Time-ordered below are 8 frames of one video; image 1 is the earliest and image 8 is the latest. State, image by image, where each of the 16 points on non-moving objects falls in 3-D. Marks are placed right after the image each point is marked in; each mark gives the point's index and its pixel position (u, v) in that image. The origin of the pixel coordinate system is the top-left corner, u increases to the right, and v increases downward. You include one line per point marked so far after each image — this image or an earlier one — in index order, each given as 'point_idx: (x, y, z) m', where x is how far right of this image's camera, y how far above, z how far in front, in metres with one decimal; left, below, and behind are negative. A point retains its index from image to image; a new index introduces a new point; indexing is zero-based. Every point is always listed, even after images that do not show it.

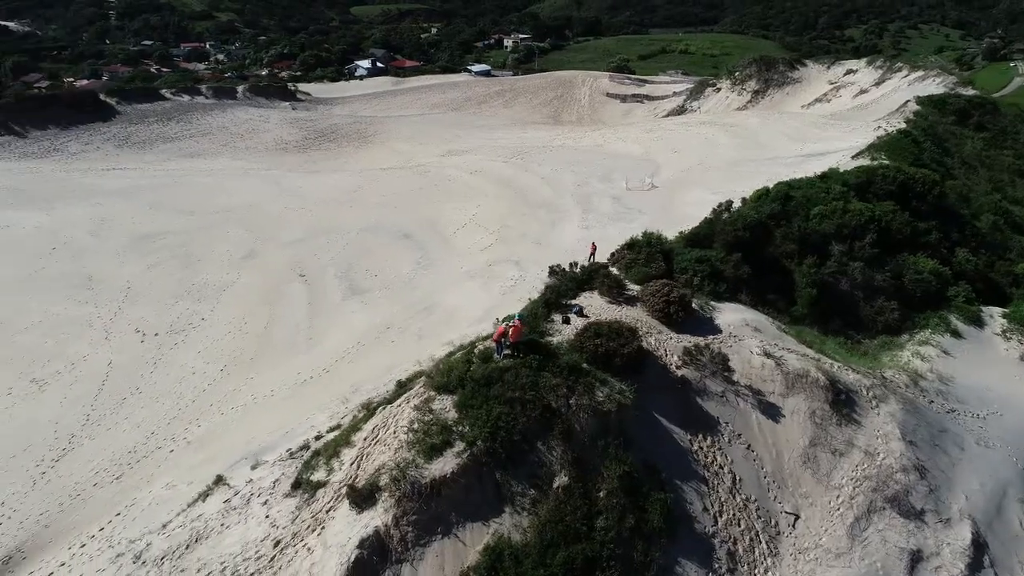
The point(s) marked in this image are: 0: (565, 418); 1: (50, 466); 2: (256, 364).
0: (+0.6, -1.6, +9.0) m
1: (-9.1, -3.5, +14.2) m
2: (-6.0, -1.8, +16.6) m
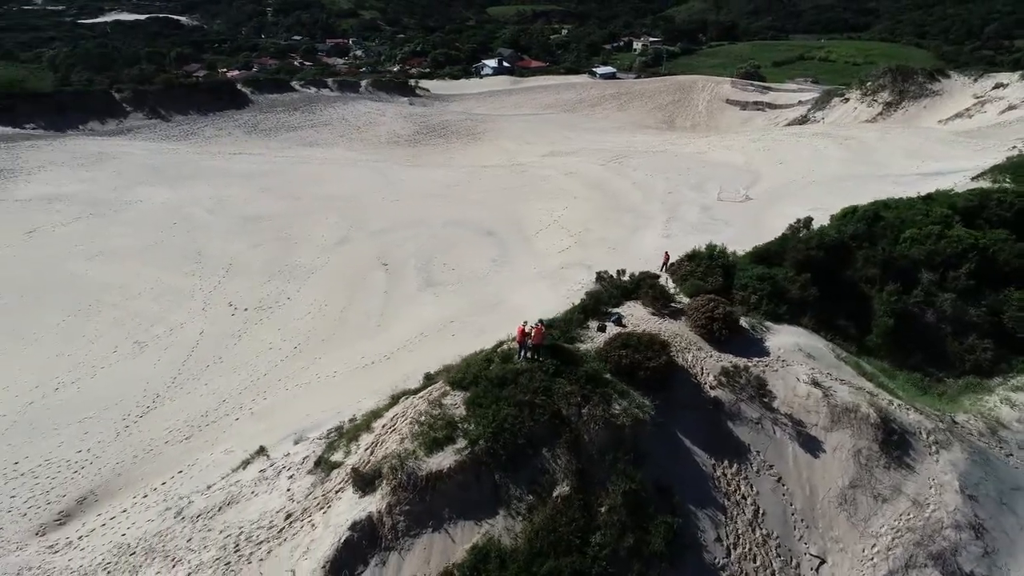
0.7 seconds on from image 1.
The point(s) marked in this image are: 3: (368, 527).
0: (+0.7, -1.7, +8.8) m
1: (-8.2, -2.9, +15.5) m
2: (-4.5, -1.4, +17.4) m
3: (-1.7, -2.7, +8.1) m
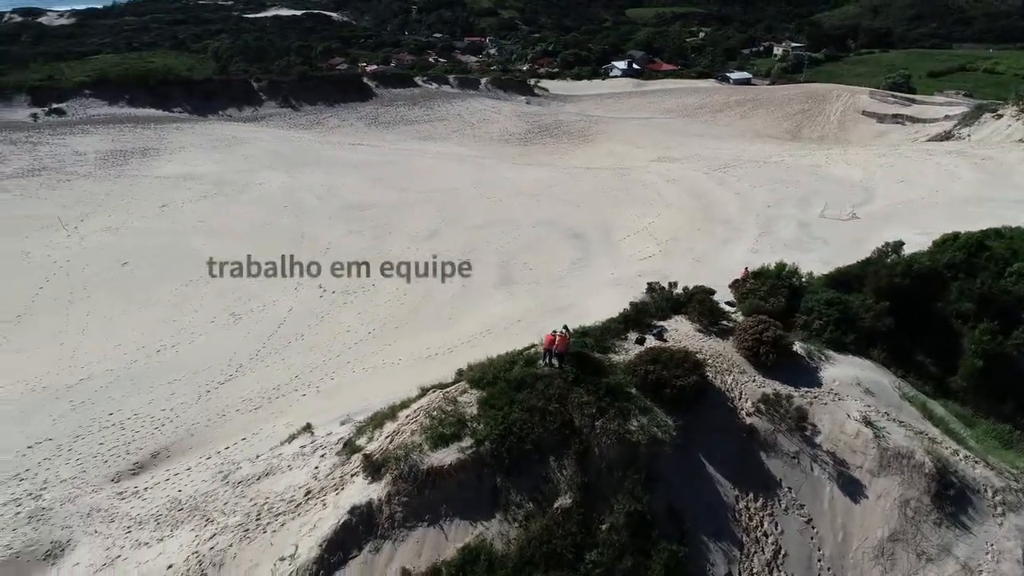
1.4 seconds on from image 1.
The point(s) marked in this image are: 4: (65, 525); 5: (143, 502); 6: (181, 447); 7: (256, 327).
0: (+0.9, -1.8, +8.6) m
1: (-6.9, -2.3, +16.6) m
2: (-2.9, -1.1, +17.9) m
3: (-1.7, -2.6, +8.3) m
4: (-7.4, -3.9, +11.9) m
5: (-6.2, -3.6, +12.1) m
6: (-6.6, -3.2, +14.3) m
7: (-7.0, -1.1, +19.4) m
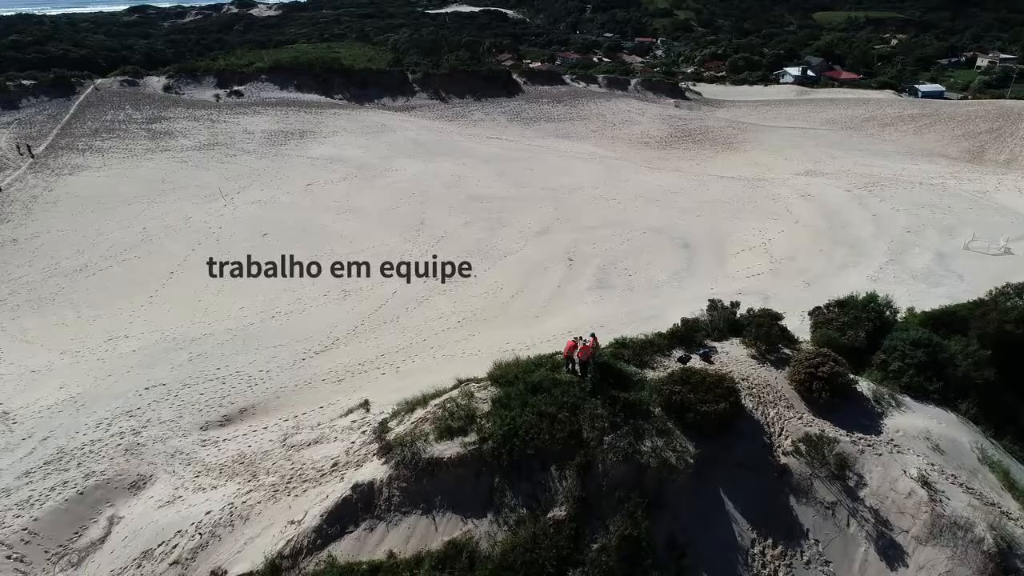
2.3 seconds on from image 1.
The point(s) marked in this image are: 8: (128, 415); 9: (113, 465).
0: (+0.9, -1.9, +8.3) m
1: (-5.0, -1.7, +17.8) m
2: (-0.7, -1.0, +18.2) m
3: (-1.7, -2.4, +8.5) m
4: (-6.7, -3.2, +13.3) m
5: (-5.4, -3.0, +13.2) m
6: (-5.3, -2.5, +15.4) m
7: (-4.4, -0.5, +20.5) m
8: (-8.2, -2.7, +15.2) m
9: (-7.4, -3.3, +13.3) m
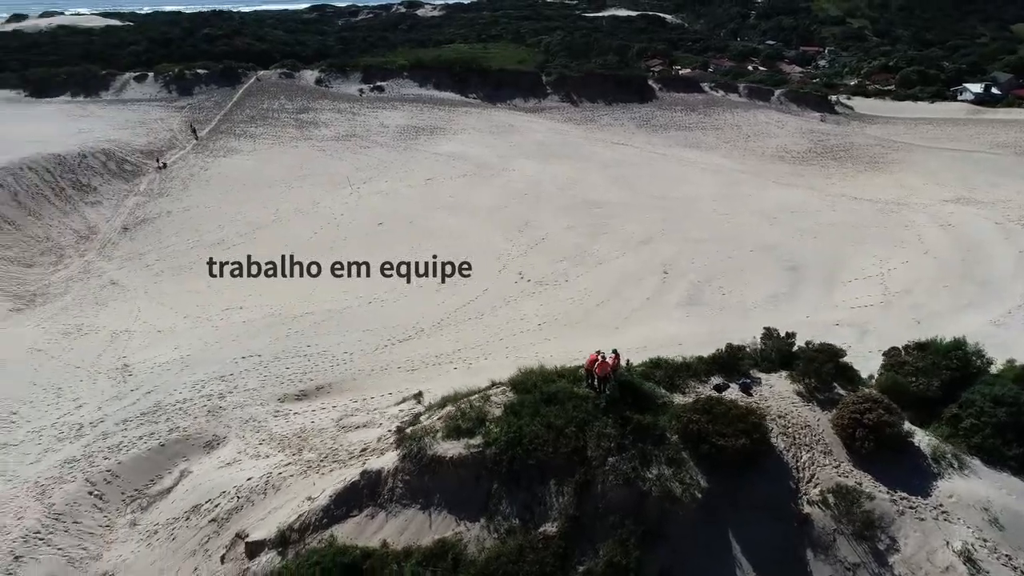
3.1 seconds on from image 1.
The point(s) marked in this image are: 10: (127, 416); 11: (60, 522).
0: (+0.9, -2.0, +8.0) m
1: (-3.1, -1.4, +18.5) m
2: (+1.3, -1.1, +18.0) m
3: (-1.7, -2.3, +8.8) m
4: (-5.7, -2.7, +14.3) m
5: (-4.5, -2.7, +14.0) m
6: (-3.9, -2.2, +16.2) m
7: (-1.8, -0.3, +21.0) m
8: (-6.7, -2.1, +16.5) m
9: (-6.4, -2.7, +14.5) m
10: (-8.0, -2.6, +14.9) m
11: (-7.2, -3.7, +11.4) m
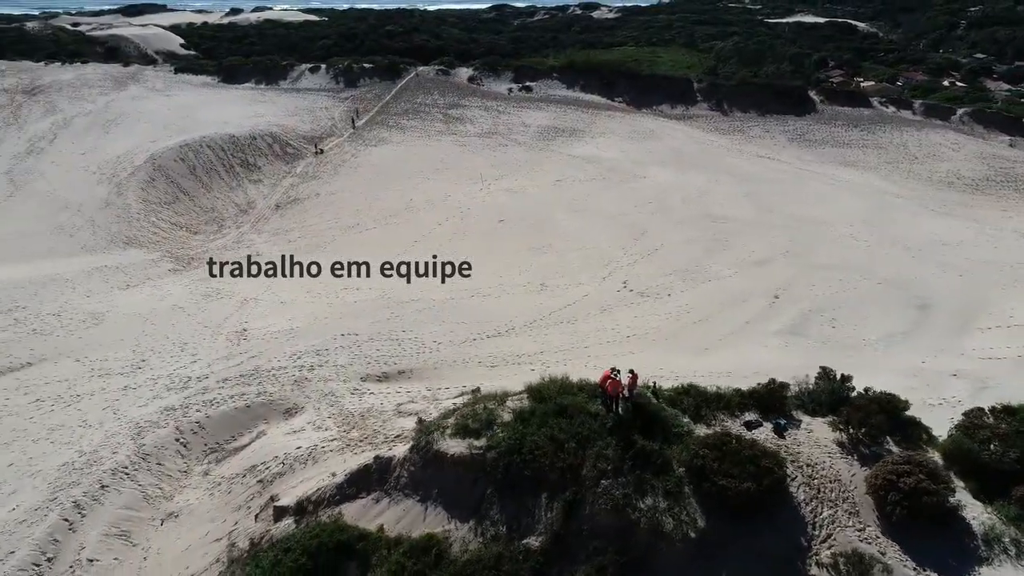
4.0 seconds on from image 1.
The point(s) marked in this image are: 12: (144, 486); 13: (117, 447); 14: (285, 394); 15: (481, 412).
0: (+0.8, -2.2, +7.7) m
1: (-0.8, -1.3, +18.8) m
2: (+3.4, -1.4, +17.4) m
3: (-1.6, -2.2, +9.0) m
4: (-4.4, -2.3, +15.3) m
5: (-3.2, -2.3, +14.8) m
6: (-2.2, -2.0, +16.7) m
7: (+1.1, -0.4, +21.0) m
8: (-4.9, -1.6, +17.7) m
9: (-5.0, -2.2, +15.6) m
10: (-6.5, -2.0, +16.3) m
11: (-6.6, -3.1, +12.8) m
12: (-6.3, -3.4, +12.3) m
13: (-7.2, -2.9, +13.1) m
14: (-4.9, -2.3, +15.4) m
15: (-0.3, -1.6, +9.3) m
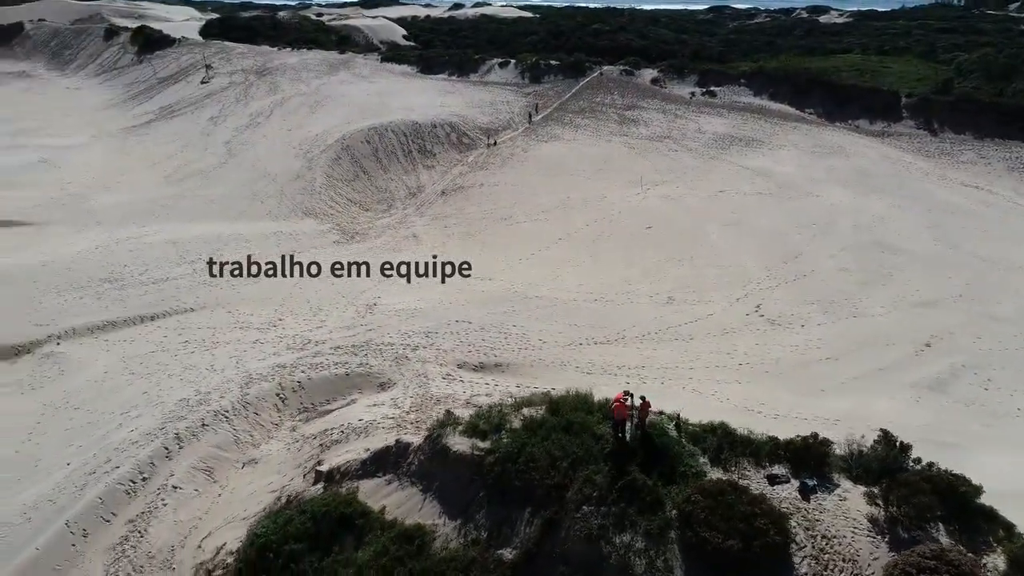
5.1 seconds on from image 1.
0: (+0.5, -2.3, +7.4) m
1: (+2.0, -1.4, +18.5) m
2: (+5.6, -2.0, +16.1) m
3: (-1.4, -2.1, +9.3) m
4: (-2.4, -1.9, +16.1) m
5: (-1.5, -2.1, +15.2) m
6: (+0.1, -1.9, +16.9) m
7: (+4.4, -0.8, +20.1) m
8: (-2.2, -1.2, +18.4) m
9: (-3.0, -1.8, +16.5) m
10: (-4.2, -1.4, +17.6) m
11: (-5.3, -2.4, +14.2) m
12: (-5.3, -2.7, +13.7) m
13: (-5.8, -2.1, +14.7) m
14: (-2.9, -1.8, +16.2) m
15: (0.0, -1.6, +9.2) m
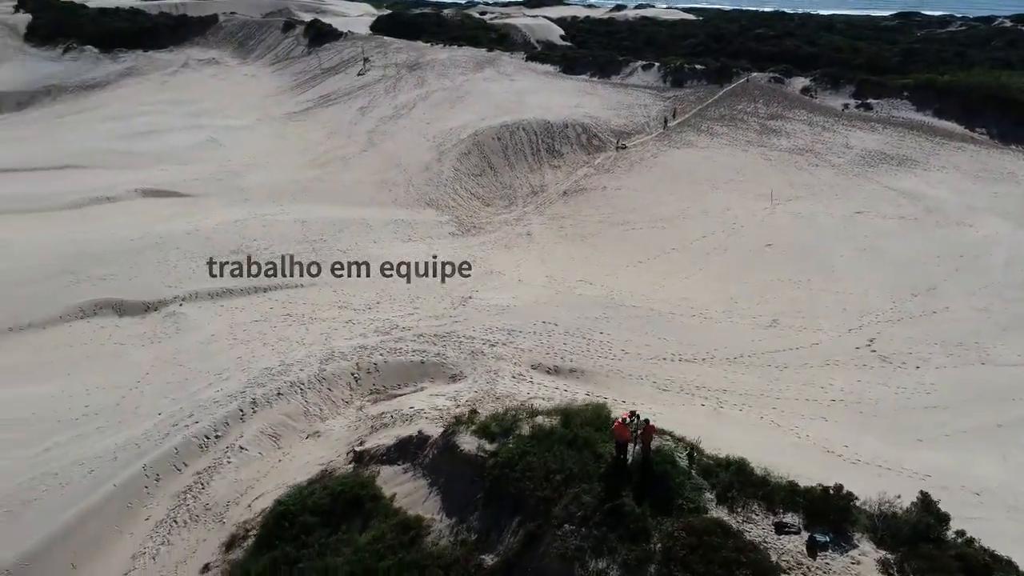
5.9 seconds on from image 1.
0: (+0.4, -2.4, +7.2) m
1: (+4.0, -1.8, +17.8) m
2: (+7.0, -2.7, +14.7) m
3: (-1.1, -2.0, +9.4) m
4: (-0.8, -1.8, +16.3) m
5: (-0.1, -2.1, +15.3) m
6: (+1.8, -2.0, +16.6) m
7: (+6.8, -1.4, +18.9) m
8: (-0.1, -1.1, +18.5) m
9: (-1.3, -1.6, +16.8) m
10: (-2.2, -1.1, +18.1) m
11: (-4.0, -2.0, +15.0) m
12: (-4.1, -2.3, +14.5) m
13: (-4.4, -1.7, +15.6) m
14: (-1.3, -1.7, +16.5) m
15: (+0.3, -1.7, +9.1) m
